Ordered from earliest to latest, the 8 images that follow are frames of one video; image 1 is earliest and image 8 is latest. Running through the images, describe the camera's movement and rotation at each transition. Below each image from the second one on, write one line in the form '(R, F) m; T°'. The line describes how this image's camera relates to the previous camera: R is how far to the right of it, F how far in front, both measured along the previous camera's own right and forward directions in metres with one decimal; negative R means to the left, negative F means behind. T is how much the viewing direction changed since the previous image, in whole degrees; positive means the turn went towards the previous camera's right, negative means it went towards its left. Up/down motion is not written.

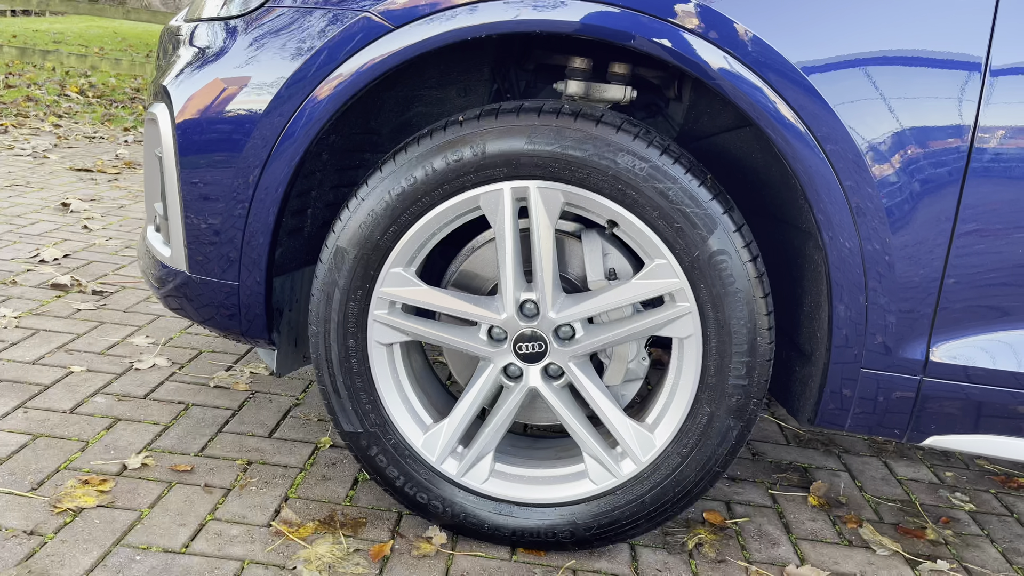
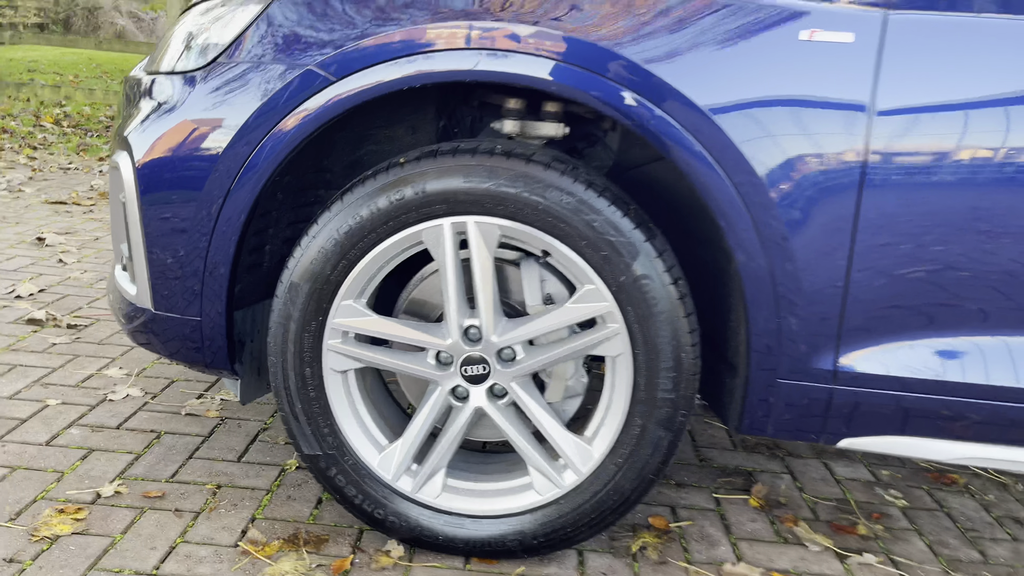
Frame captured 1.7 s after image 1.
(+0.1, -0.1) m; +1°
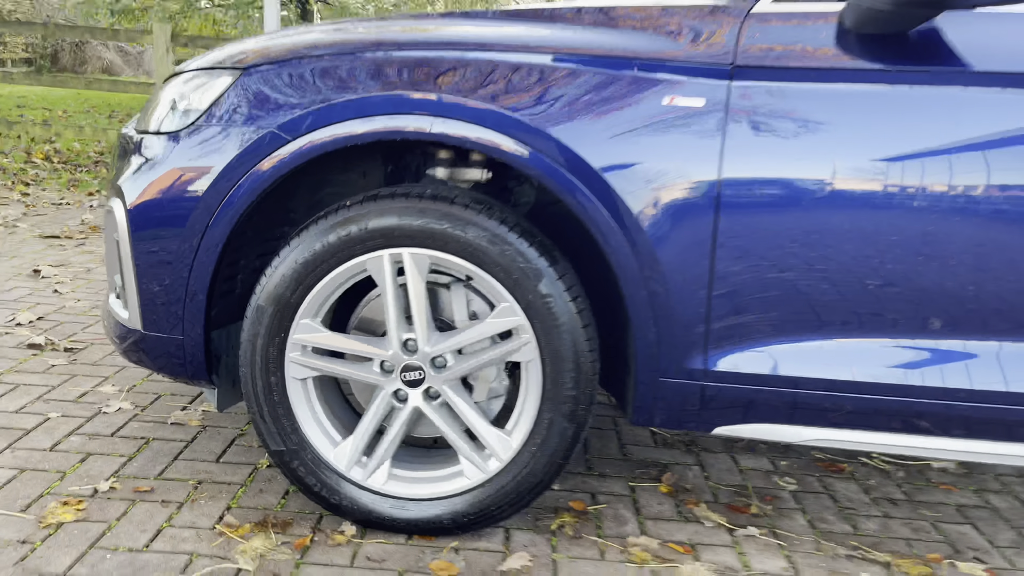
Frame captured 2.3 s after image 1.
(+0.1, -0.3) m; +1°
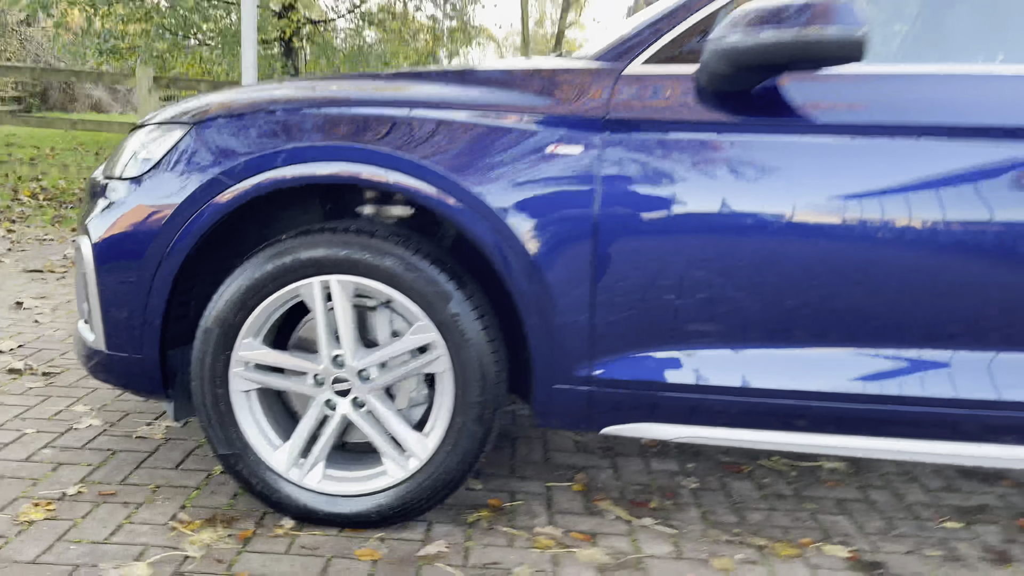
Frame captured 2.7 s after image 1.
(+0.2, -0.3) m; +1°
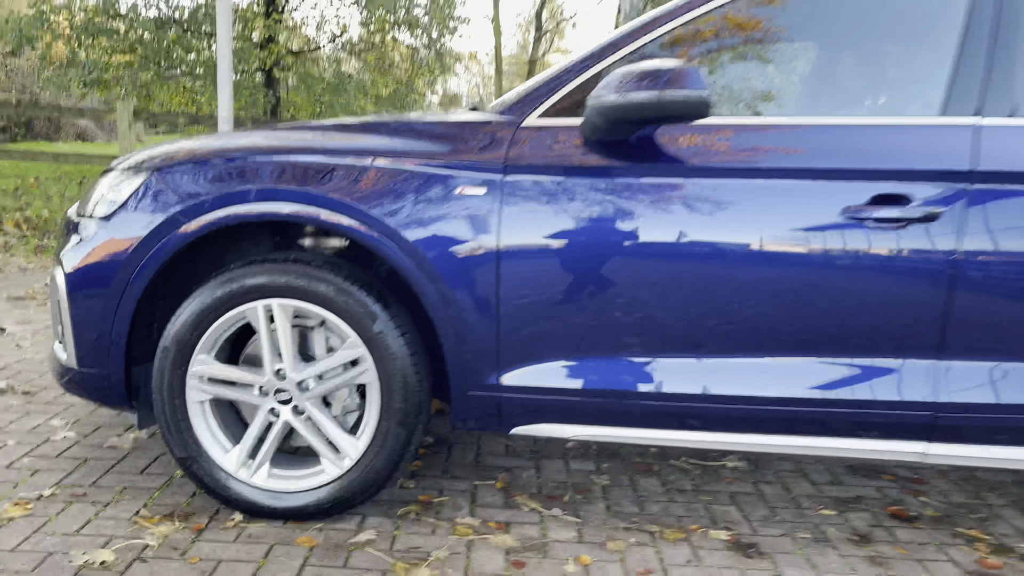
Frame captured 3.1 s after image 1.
(+0.2, -0.3) m; +1°
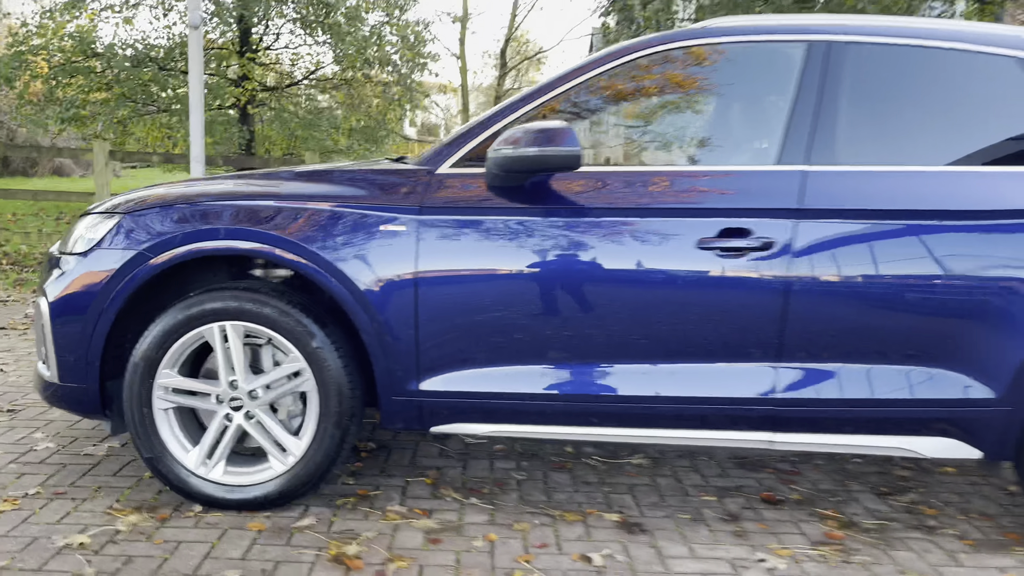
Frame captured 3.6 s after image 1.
(+0.2, -0.5) m; +1°
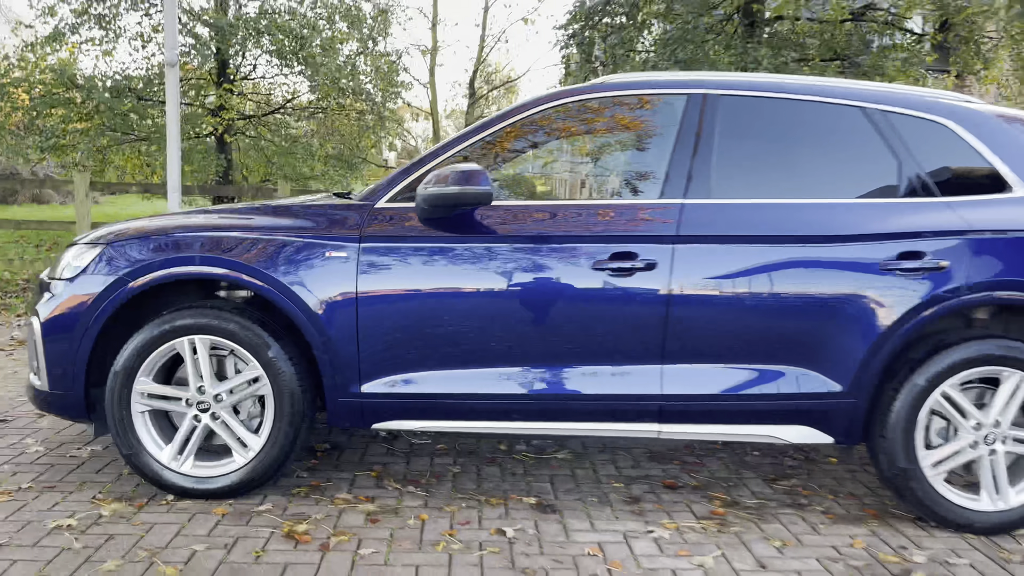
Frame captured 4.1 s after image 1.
(+0.2, -0.5) m; +1°
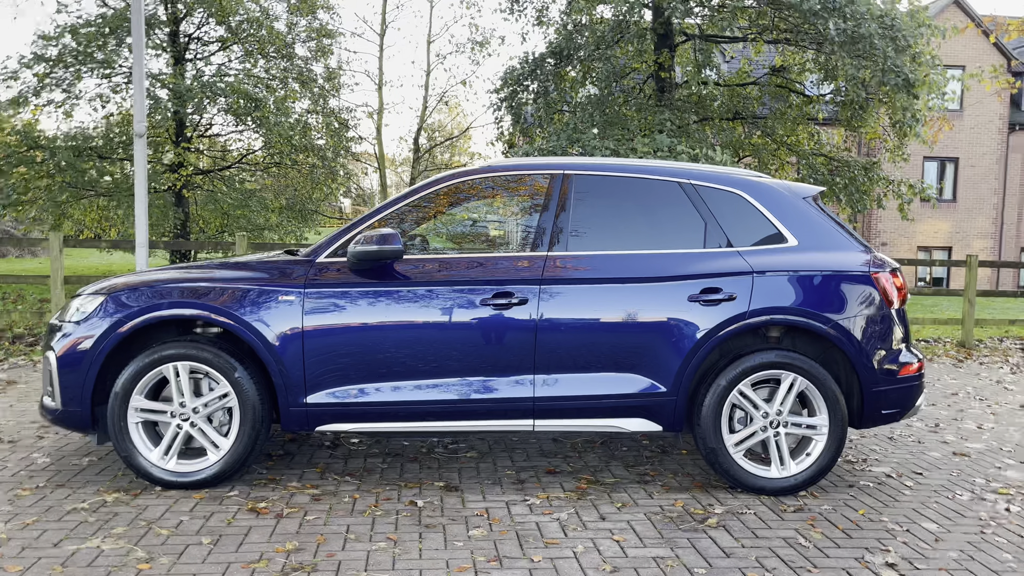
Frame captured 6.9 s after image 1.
(+0.3, -1.1) m; +3°
